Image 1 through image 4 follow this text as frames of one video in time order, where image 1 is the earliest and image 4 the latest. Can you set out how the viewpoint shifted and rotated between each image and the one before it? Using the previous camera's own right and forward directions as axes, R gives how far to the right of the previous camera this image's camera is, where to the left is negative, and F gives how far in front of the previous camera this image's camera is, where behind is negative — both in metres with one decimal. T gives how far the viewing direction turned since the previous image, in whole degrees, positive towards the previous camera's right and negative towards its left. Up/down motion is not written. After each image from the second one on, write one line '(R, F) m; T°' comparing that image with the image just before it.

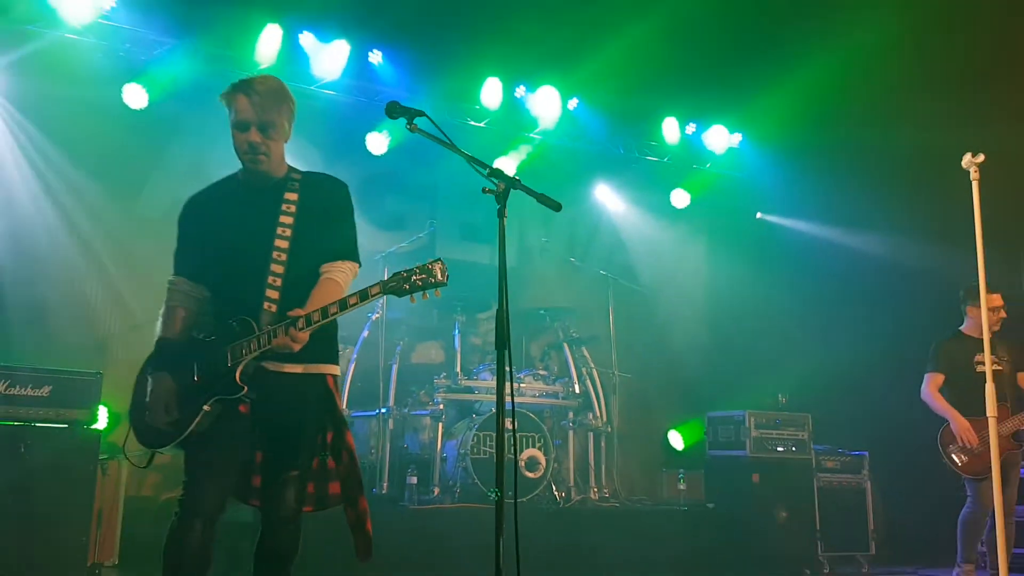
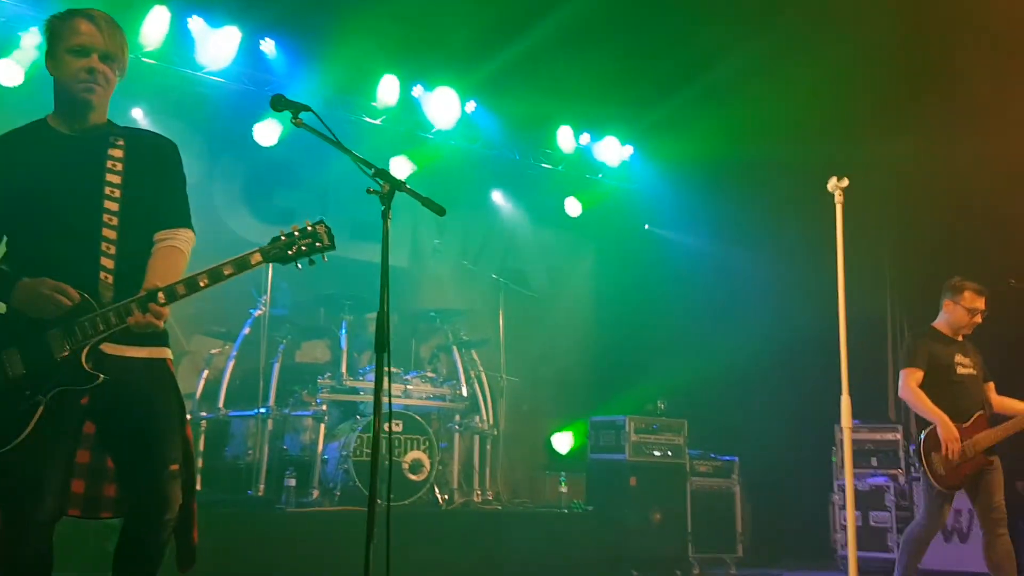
(+0.2, 0.0) m; +7°
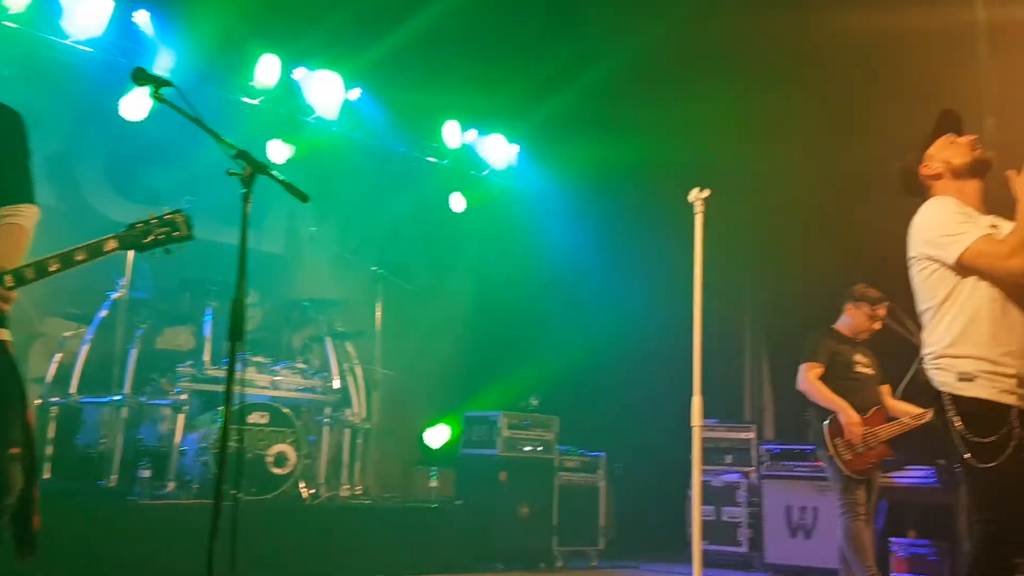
(+0.3, 0.0) m; +7°
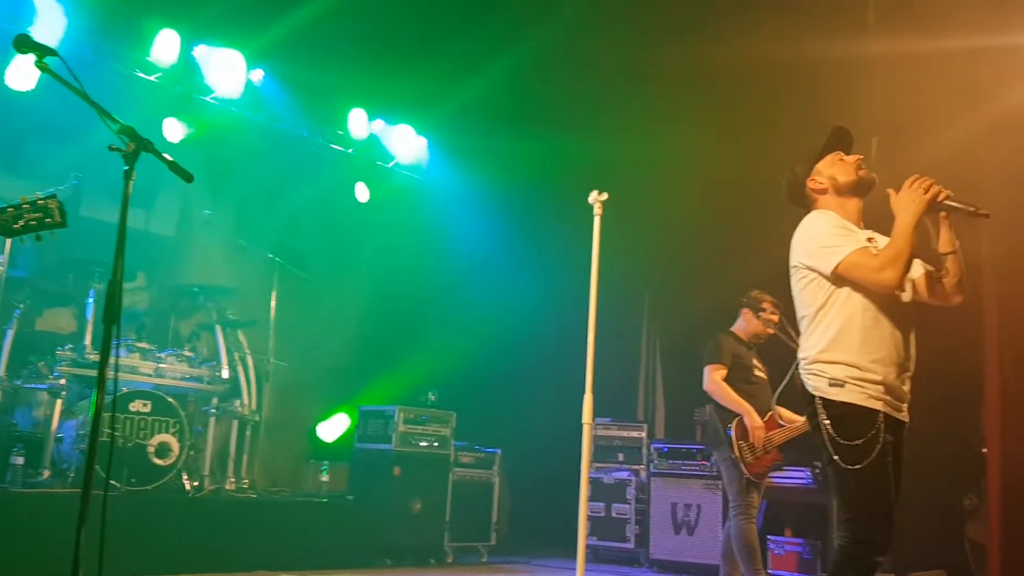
(+0.2, 0.0) m; +6°
